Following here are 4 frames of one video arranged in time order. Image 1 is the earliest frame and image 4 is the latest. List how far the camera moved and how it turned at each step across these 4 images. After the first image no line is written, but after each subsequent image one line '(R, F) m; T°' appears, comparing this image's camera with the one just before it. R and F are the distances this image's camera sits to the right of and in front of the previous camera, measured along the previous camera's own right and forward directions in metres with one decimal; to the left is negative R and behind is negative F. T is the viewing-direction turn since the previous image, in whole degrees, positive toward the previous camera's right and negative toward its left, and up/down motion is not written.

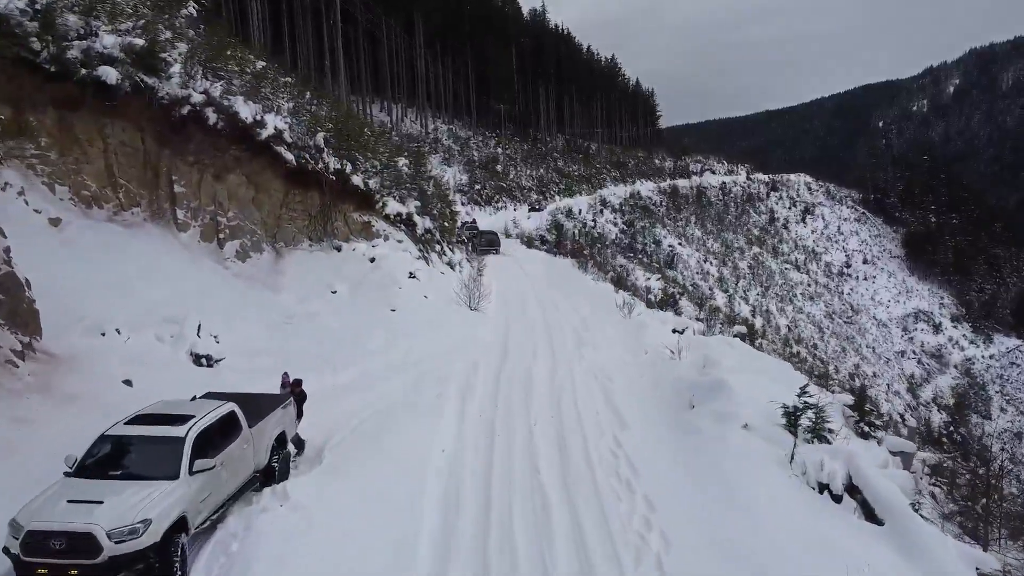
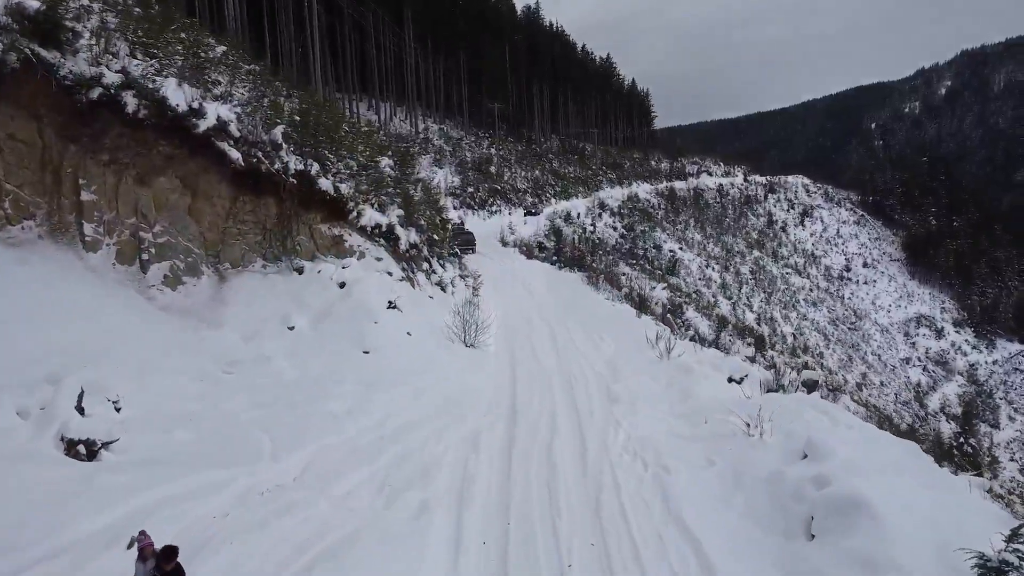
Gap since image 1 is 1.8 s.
(-0.2, +2.2) m; +1°
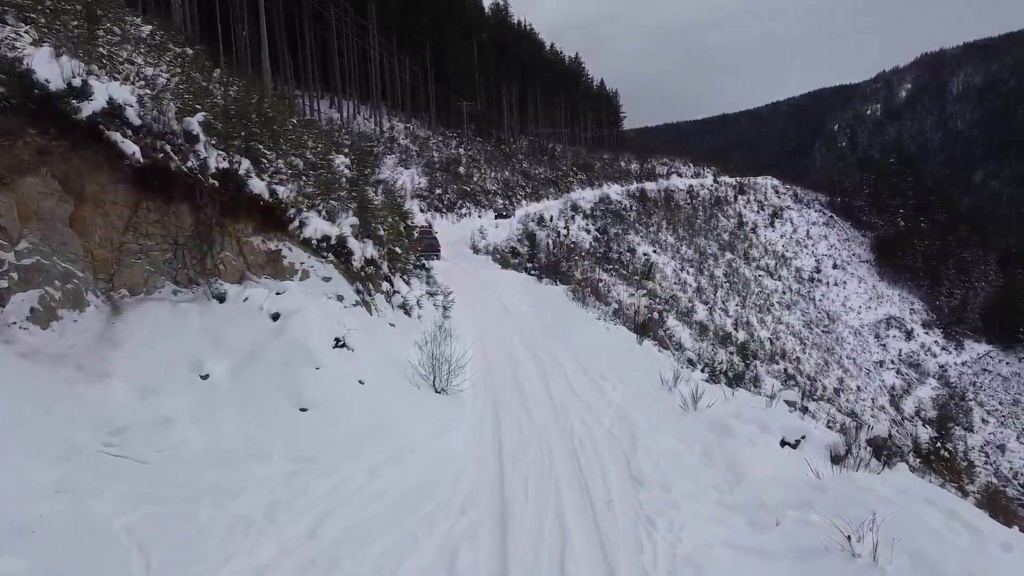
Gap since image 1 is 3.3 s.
(-0.1, +1.9) m; +2°
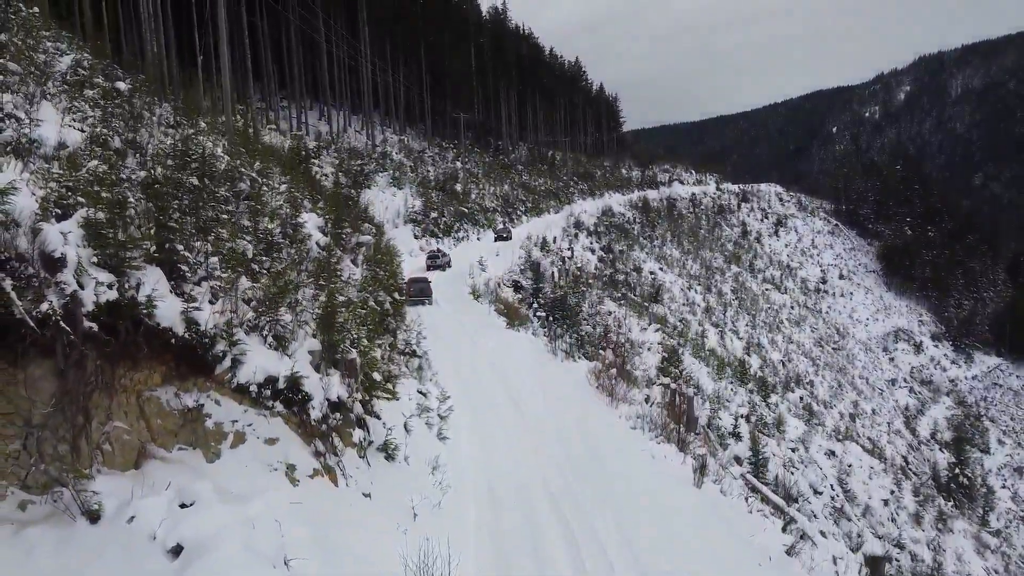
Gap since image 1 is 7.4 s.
(-0.2, +2.4) m; 0°
